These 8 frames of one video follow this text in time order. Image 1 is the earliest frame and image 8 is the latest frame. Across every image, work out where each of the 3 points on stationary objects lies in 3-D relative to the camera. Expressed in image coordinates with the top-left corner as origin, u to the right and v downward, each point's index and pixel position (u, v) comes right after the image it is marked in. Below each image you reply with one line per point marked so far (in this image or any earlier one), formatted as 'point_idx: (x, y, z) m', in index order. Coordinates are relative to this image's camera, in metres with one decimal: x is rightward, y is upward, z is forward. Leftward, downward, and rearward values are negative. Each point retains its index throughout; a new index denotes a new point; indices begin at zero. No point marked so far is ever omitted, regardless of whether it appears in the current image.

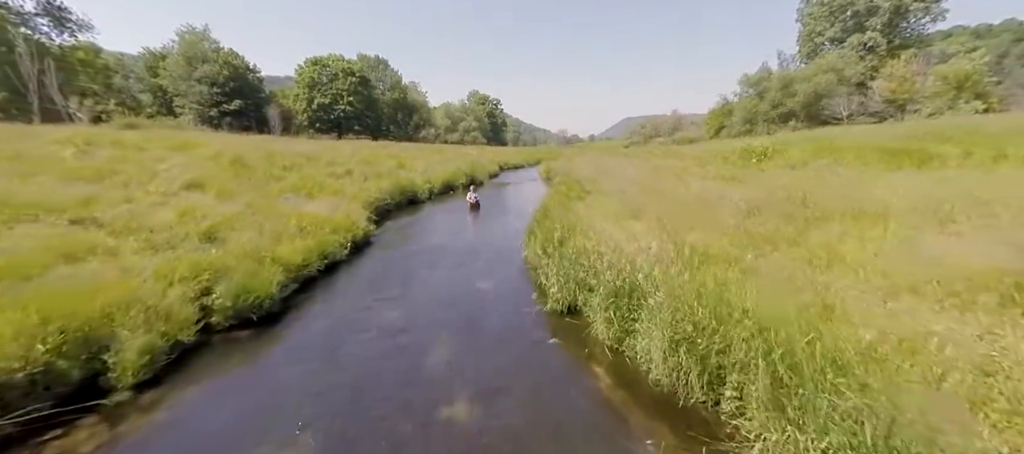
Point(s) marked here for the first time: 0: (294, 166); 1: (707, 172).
0: (-6.9, +1.9, +14.3) m
1: (+5.6, +1.6, +13.3) m
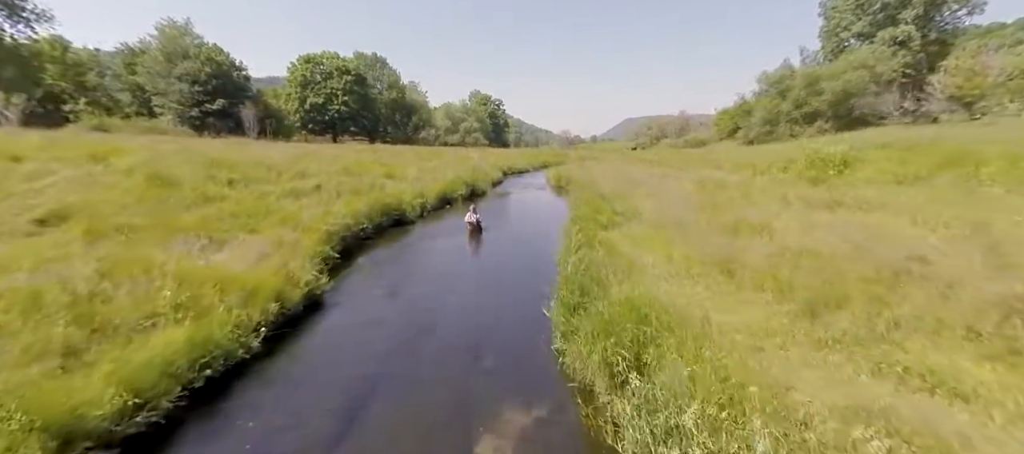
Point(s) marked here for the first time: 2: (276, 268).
0: (-6.6, +1.2, +11.2) m
1: (+5.9, +0.8, +10.2) m
2: (-3.1, -0.6, +5.9) m
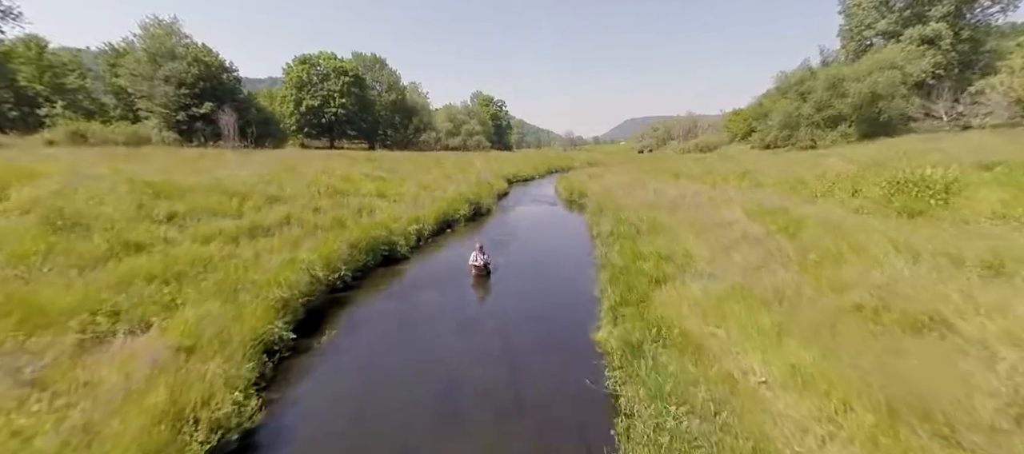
0: (-6.3, +0.3, +8.9) m
1: (+6.2, 0.0, +7.9) m
2: (-2.8, -1.4, +3.6) m
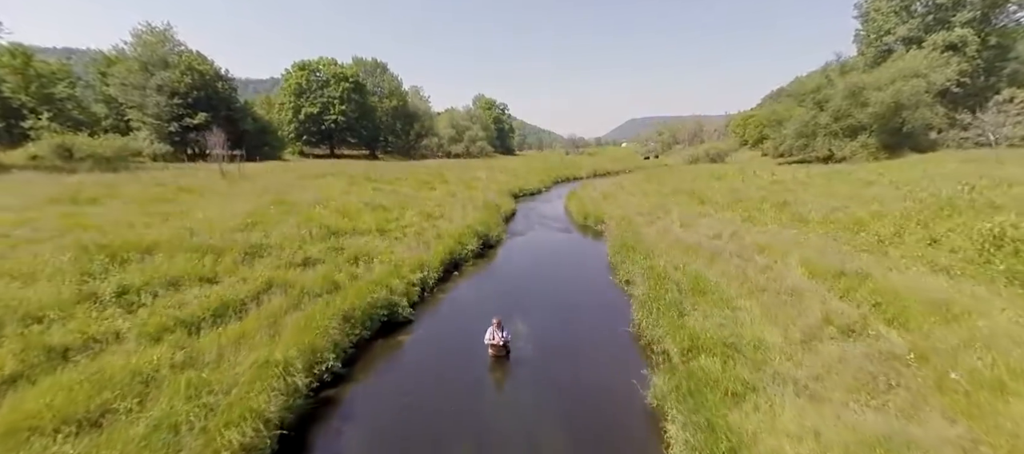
0: (-5.9, -0.9, +7.3) m
1: (+6.7, -1.2, +6.2) m
2: (-2.4, -2.6, +2.0) m
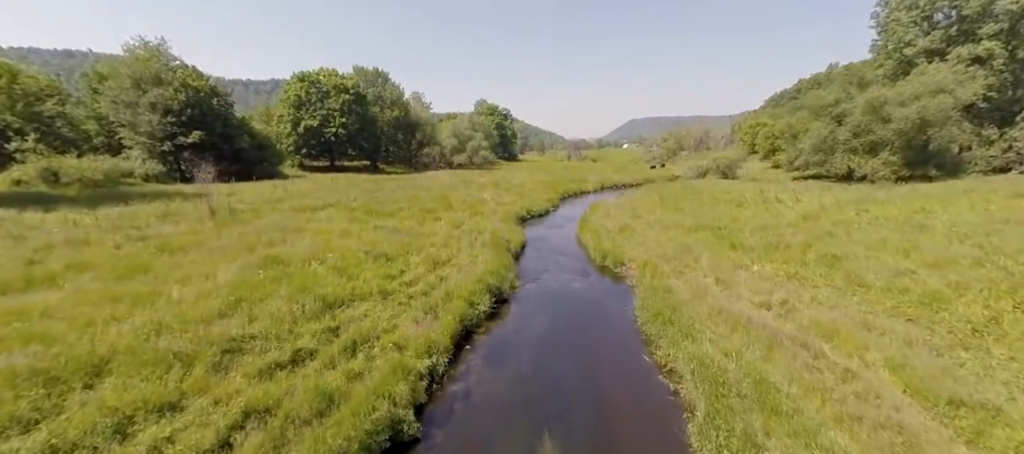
0: (-5.4, -2.6, +5.8) m
1: (+7.1, -2.9, +4.6) m
2: (-1.9, -4.3, +0.4) m
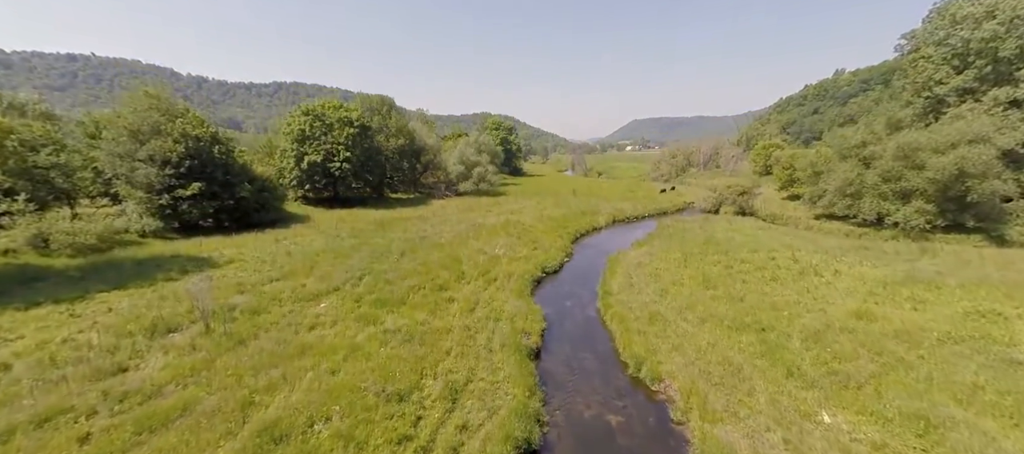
0: (-4.6, -6.5, +3.8) m
1: (+8.0, -6.7, +2.6) m
2: (-1.1, -8.1, -1.6) m
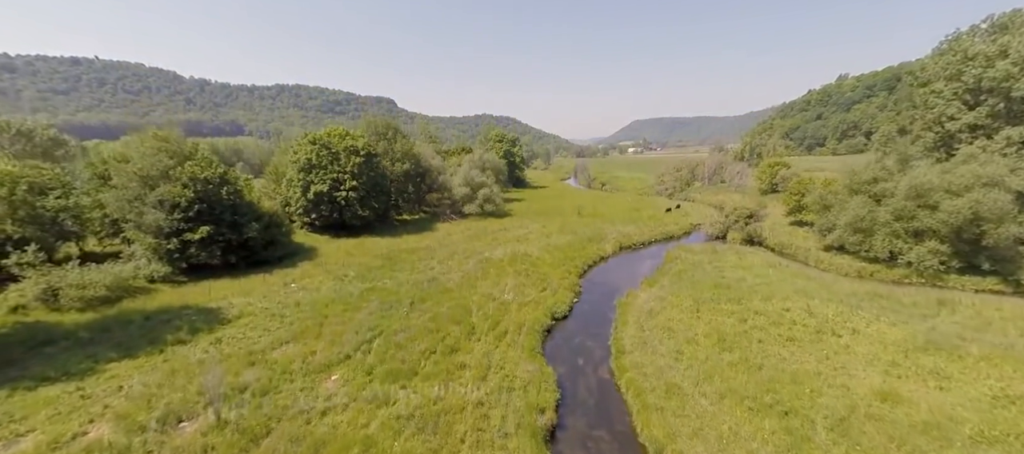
0: (-4.0, -9.6, +3.4) m
1: (+8.5, -9.7, +2.1) m
2: (-0.6, -11.0, -2.1) m
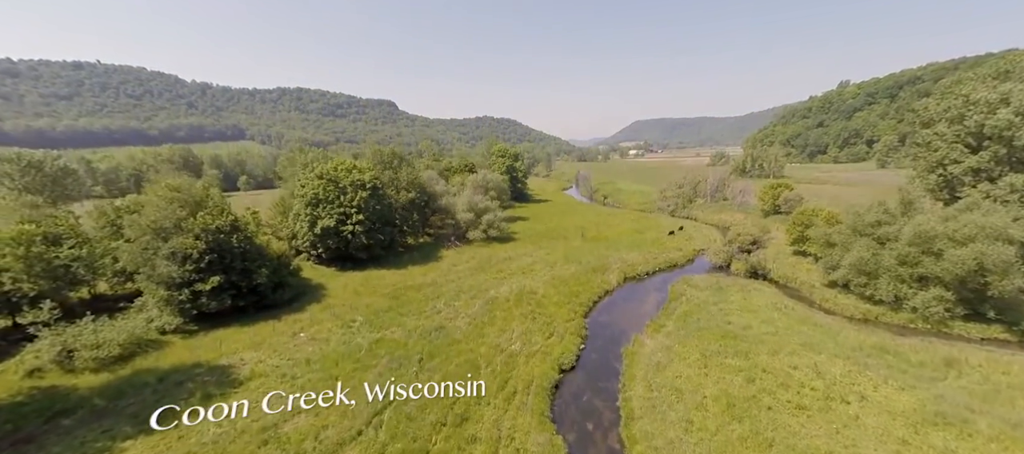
0: (-3.5, -13.1, +3.6) m
1: (+9.0, -13.2, +2.2) m
2: (-0.1, -14.4, -2.0) m
